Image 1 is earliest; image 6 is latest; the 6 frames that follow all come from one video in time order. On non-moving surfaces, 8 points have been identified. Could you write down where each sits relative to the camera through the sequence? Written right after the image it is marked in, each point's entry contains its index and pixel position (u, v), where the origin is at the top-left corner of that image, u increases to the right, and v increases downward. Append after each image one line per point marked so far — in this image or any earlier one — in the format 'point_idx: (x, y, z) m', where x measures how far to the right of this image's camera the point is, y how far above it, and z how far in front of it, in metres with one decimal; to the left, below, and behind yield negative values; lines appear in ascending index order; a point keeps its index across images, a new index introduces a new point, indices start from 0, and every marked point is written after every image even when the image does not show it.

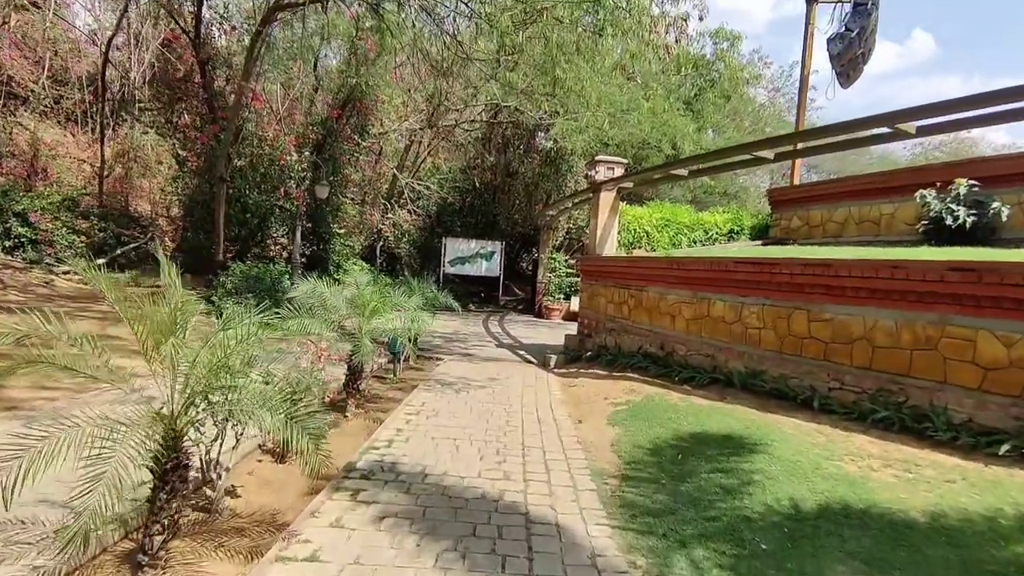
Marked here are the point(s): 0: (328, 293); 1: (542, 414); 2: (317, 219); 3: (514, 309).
0: (-1.6, -0.1, +4.6) m
1: (+0.2, -1.0, +4.4) m
2: (-4.5, +1.6, +12.6) m
3: (0.0, -0.6, +15.1) m
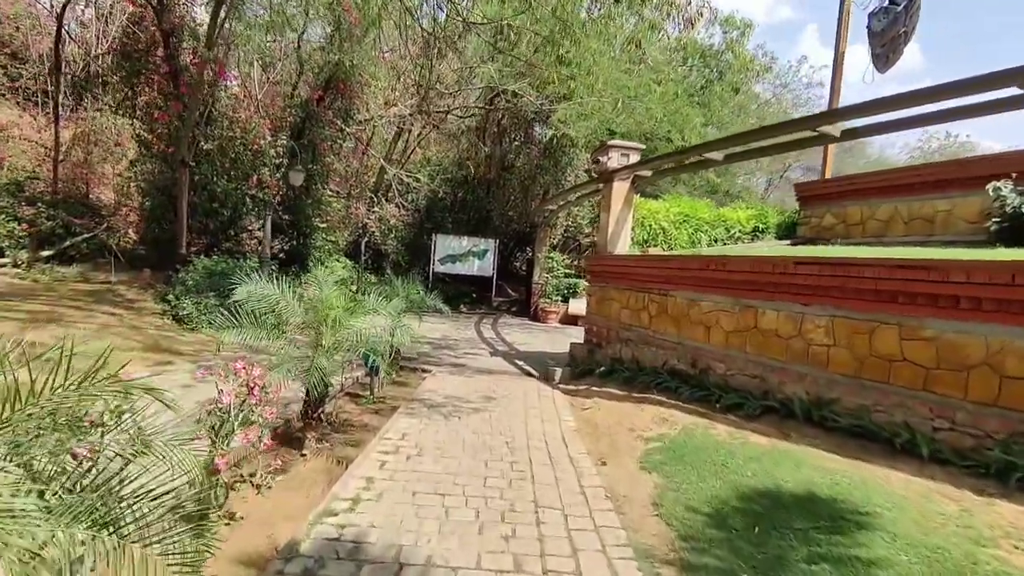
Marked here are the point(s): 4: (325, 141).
0: (-1.5, -0.1, +3.7) m
1: (+0.3, -1.0, +3.5) m
2: (-4.5, +1.6, +11.6) m
3: (-0.1, -0.6, +14.2) m
4: (-3.6, +2.8, +10.6) m
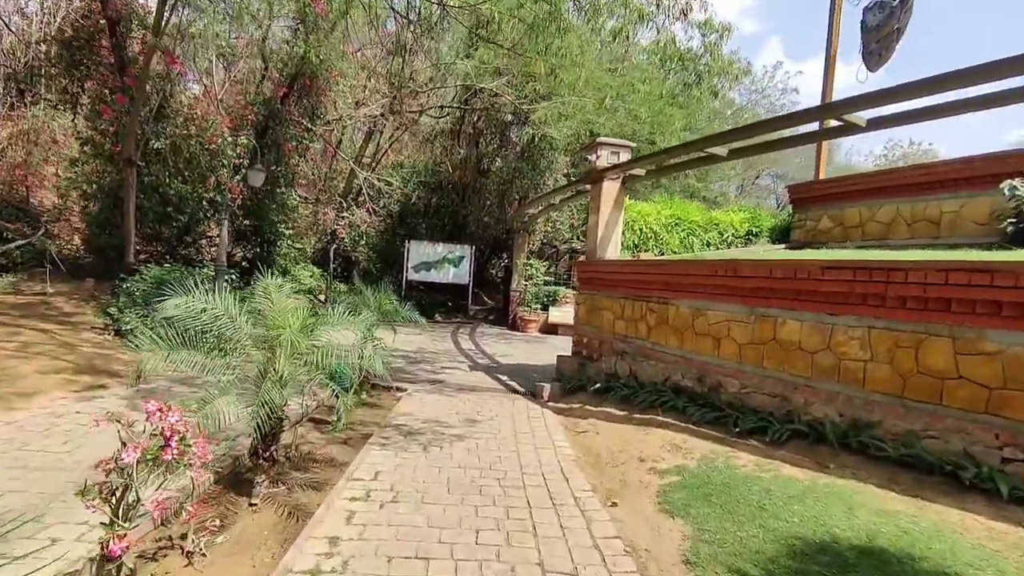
0: (-1.6, -0.1, +3.1) m
1: (+0.2, -1.1, +3.0) m
2: (-5.0, +1.4, +10.9) m
3: (-0.7, -0.8, +13.7) m
4: (-4.0, +2.7, +9.9) m
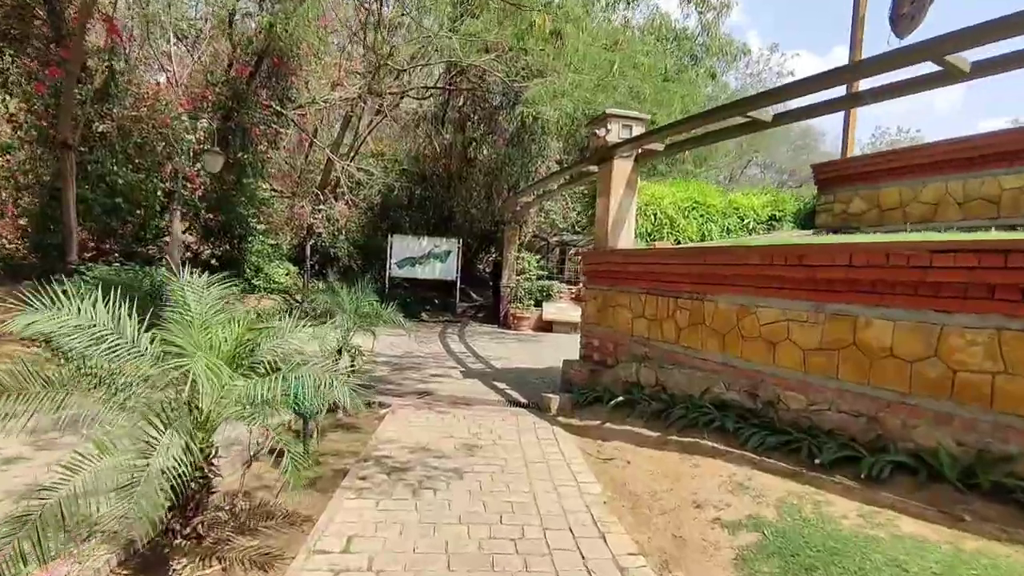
0: (-1.5, -0.1, +2.3) m
1: (+0.3, -1.1, +2.2) m
2: (-5.2, +1.4, +9.9) m
3: (-0.9, -0.7, +12.9) m
4: (-4.2, +2.7, +9.0) m
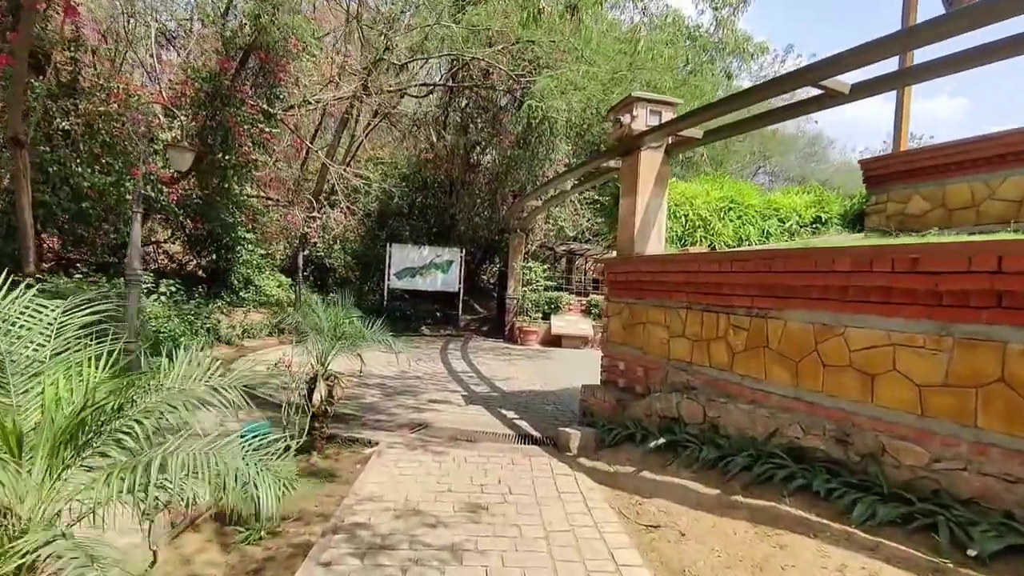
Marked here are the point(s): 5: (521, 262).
0: (-1.5, -0.2, +1.5) m
1: (+0.4, -1.1, +1.4) m
2: (-5.1, +1.2, +9.2) m
3: (-0.8, -1.0, +12.1) m
4: (-4.1, +2.5, +8.3) m
5: (+0.2, +0.5, +11.3) m
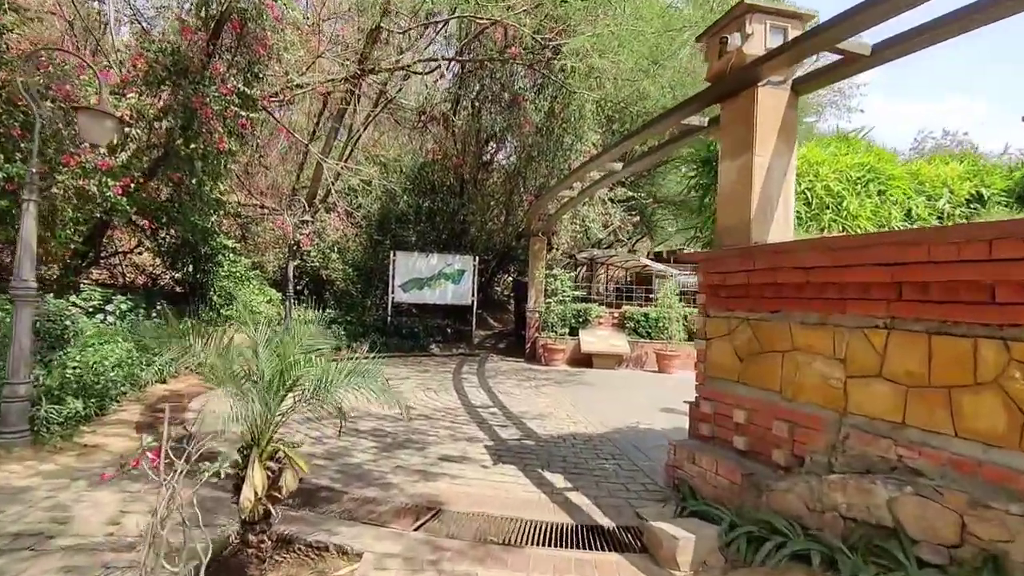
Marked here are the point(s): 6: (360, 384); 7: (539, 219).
0: (-1.2, -0.2, 0.0) m
1: (+0.6, -1.1, -0.1) m
2: (-4.7, +1.0, +7.8) m
3: (-0.4, -1.2, +10.6) m
4: (-3.8, +2.3, +7.0) m
5: (+0.6, +0.3, +9.8) m
6: (-0.7, -0.5, +2.7) m
7: (+0.4, +1.1, +9.1) m
